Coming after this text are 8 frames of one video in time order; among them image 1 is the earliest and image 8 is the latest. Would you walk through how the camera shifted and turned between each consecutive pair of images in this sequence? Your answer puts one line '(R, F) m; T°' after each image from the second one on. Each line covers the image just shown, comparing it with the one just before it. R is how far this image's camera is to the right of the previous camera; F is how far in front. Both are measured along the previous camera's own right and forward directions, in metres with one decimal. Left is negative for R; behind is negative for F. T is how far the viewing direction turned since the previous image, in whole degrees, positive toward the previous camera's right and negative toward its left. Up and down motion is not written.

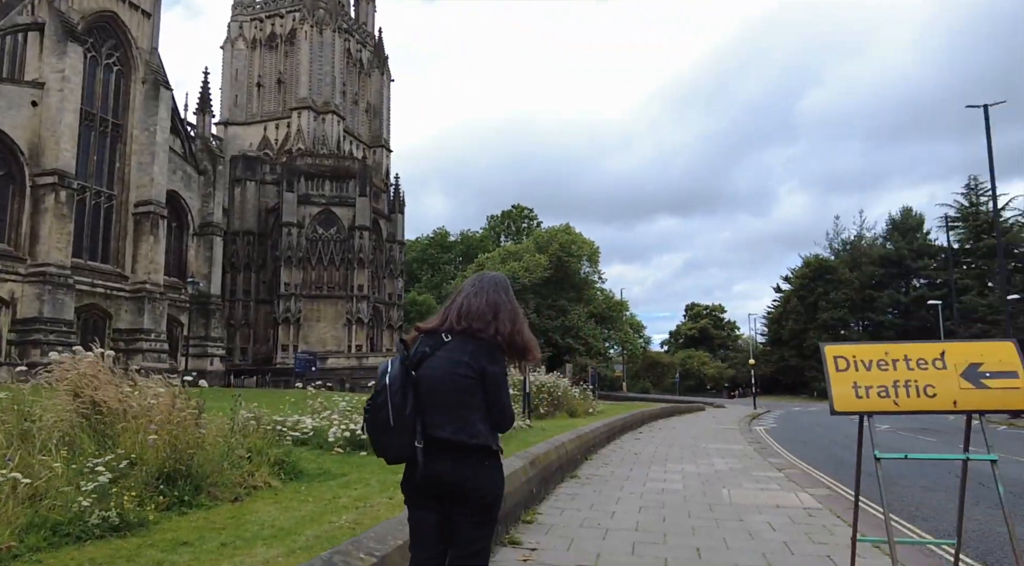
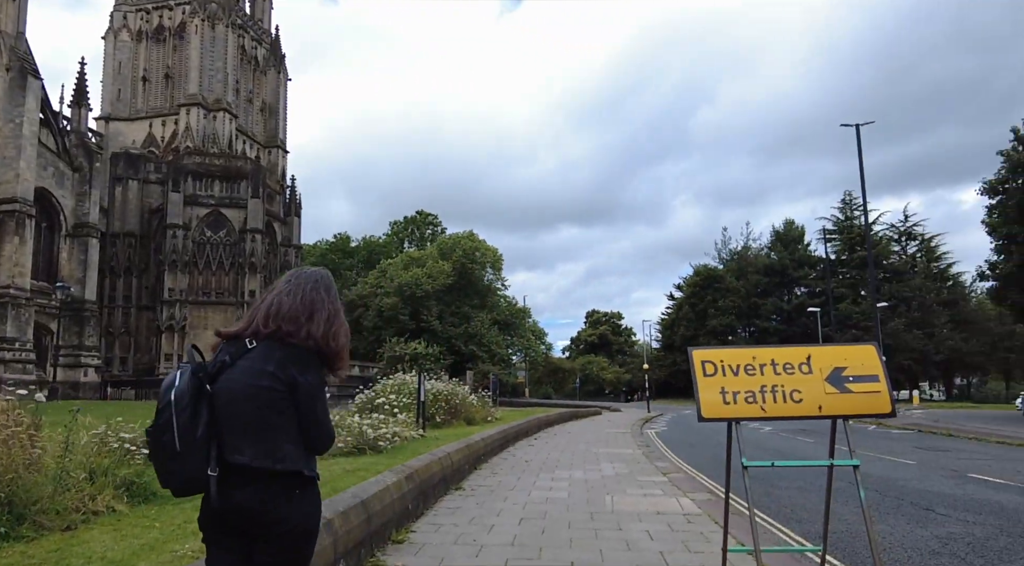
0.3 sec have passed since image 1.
(+0.3, +0.3) m; +8°
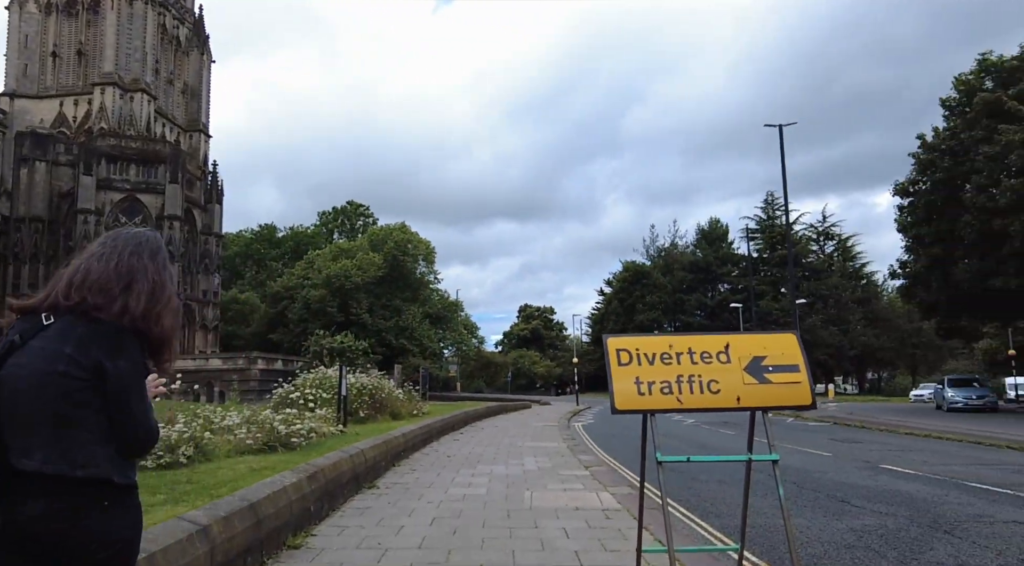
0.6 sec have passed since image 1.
(+0.2, +0.4) m; +5°
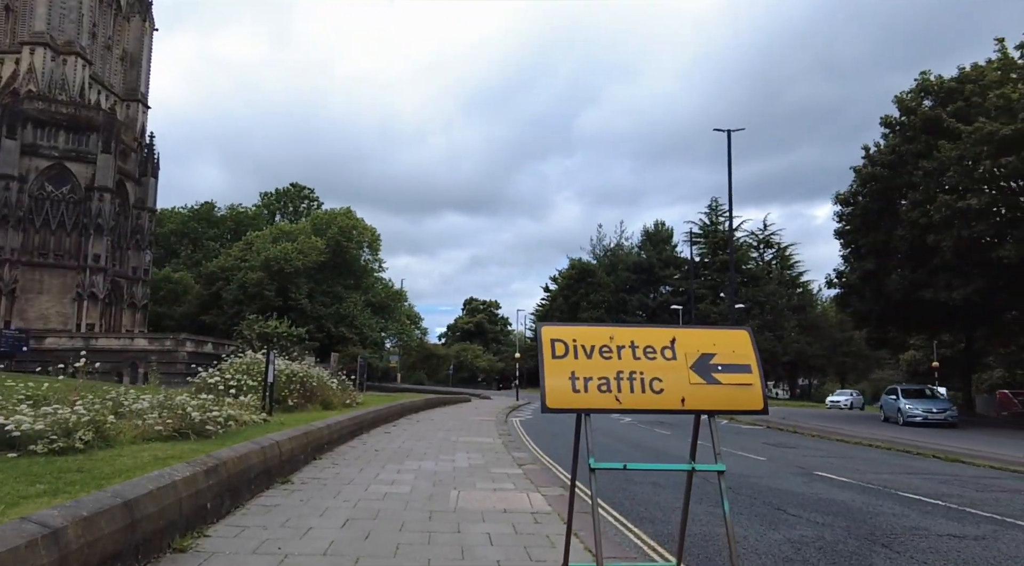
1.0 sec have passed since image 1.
(+0.1, +0.5) m; +4°
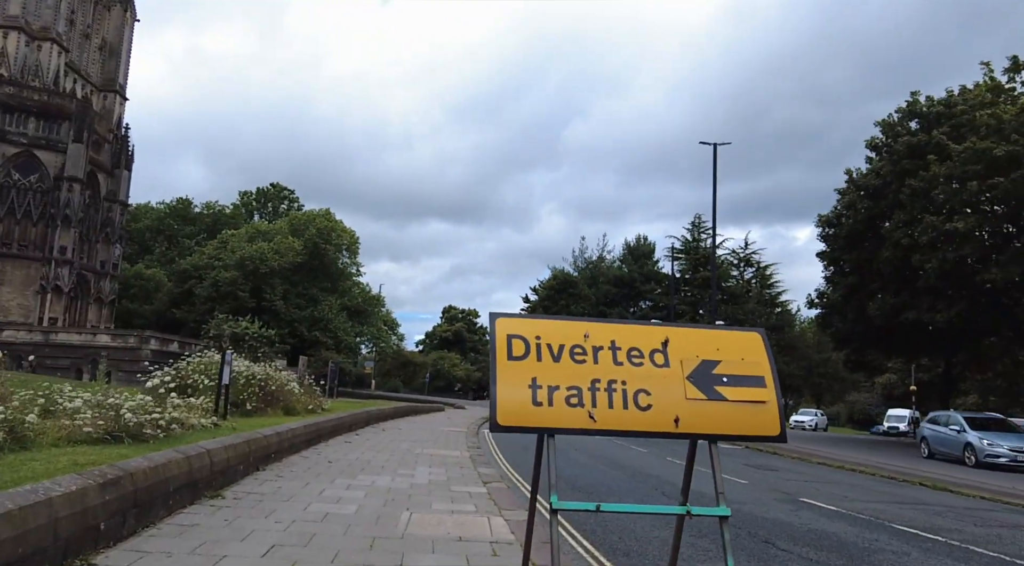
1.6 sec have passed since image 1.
(+0.1, +0.8) m; +2°
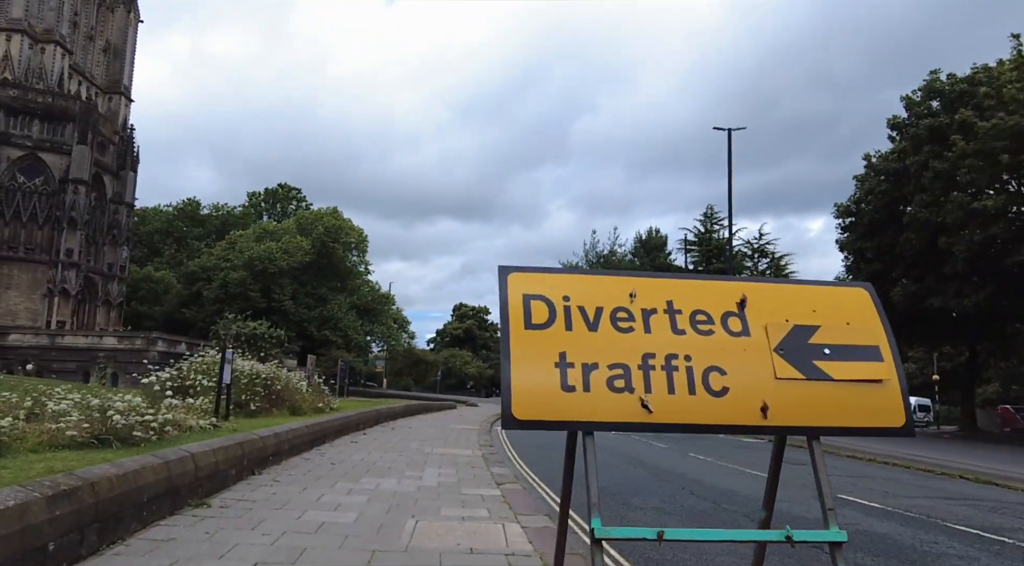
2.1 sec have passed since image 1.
(0.0, +0.7) m; -1°
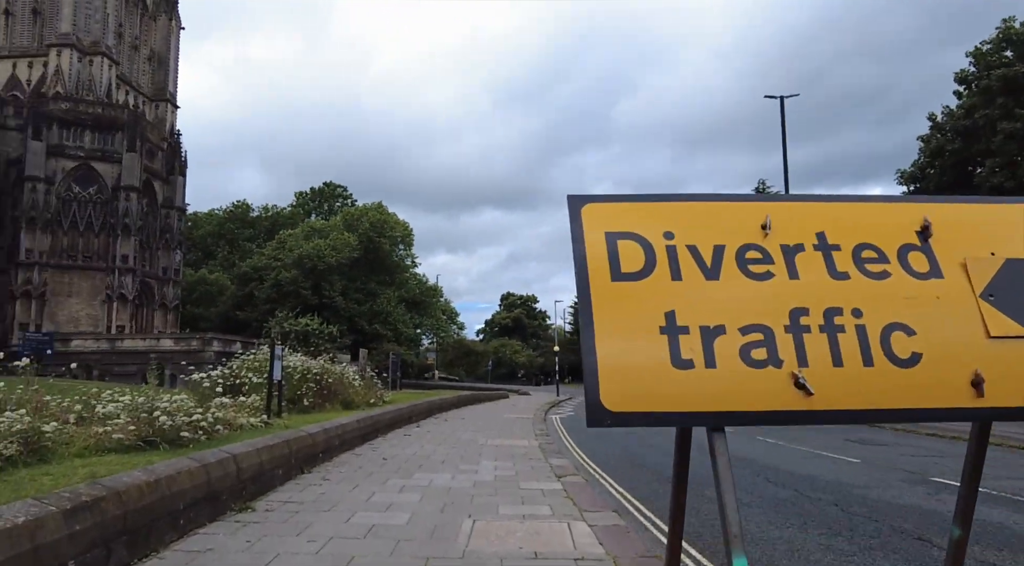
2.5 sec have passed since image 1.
(-0.1, +0.6) m; -4°
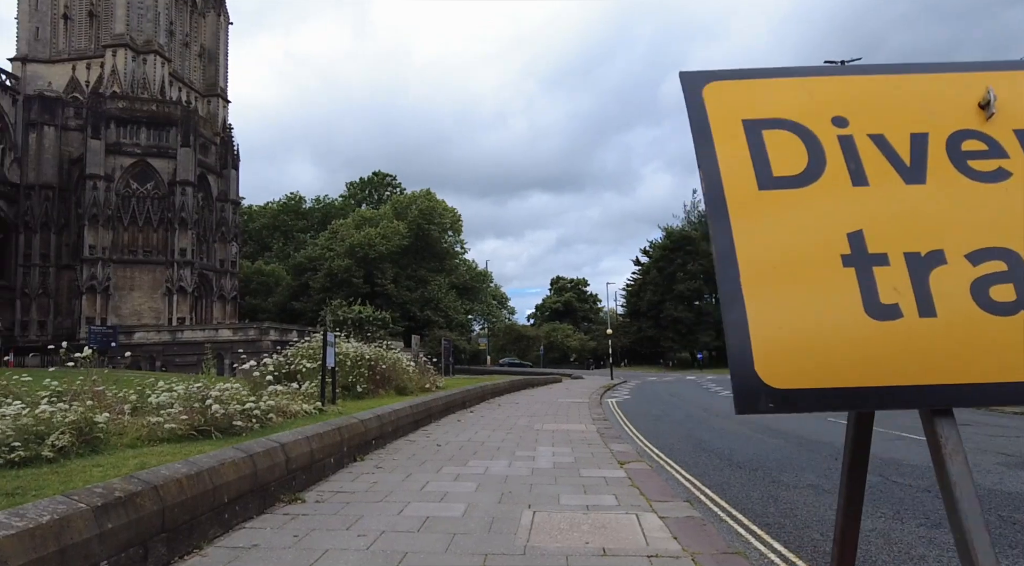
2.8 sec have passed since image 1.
(-0.1, +0.5) m; -4°
